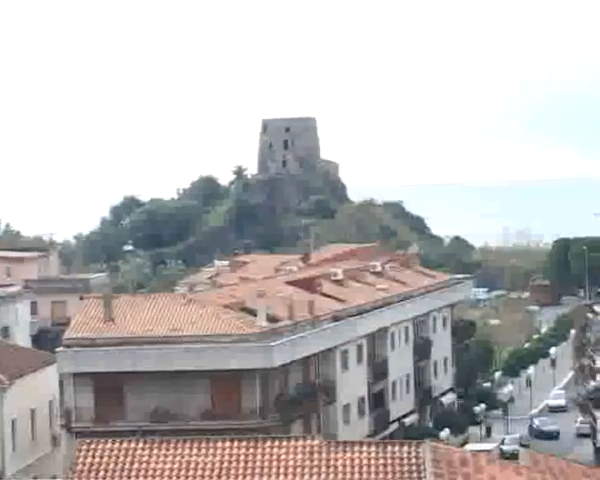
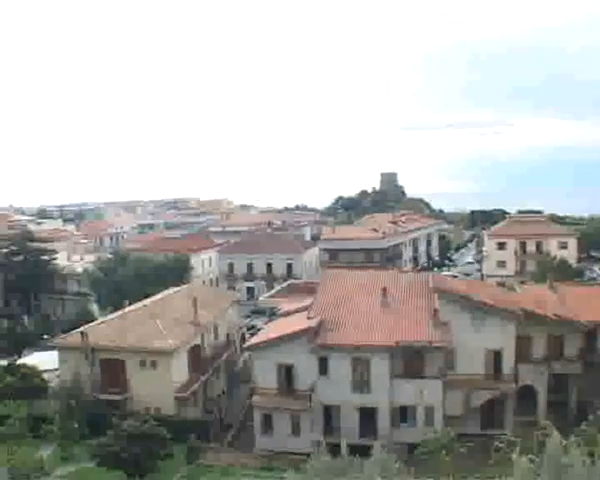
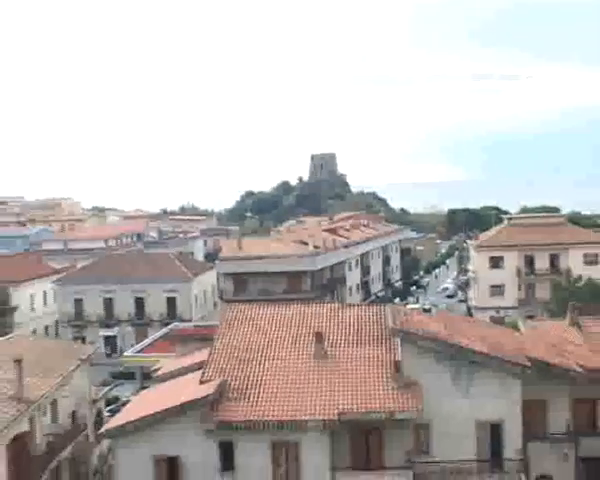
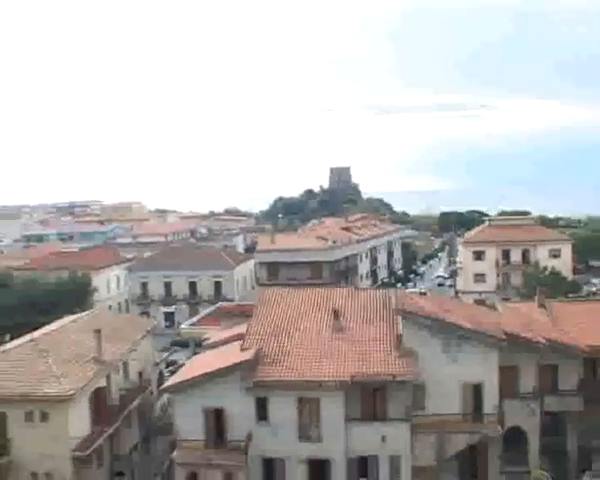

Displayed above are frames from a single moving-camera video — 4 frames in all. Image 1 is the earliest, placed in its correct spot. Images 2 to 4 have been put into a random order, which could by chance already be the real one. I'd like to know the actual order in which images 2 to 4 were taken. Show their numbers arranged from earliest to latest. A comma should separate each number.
3, 4, 2
